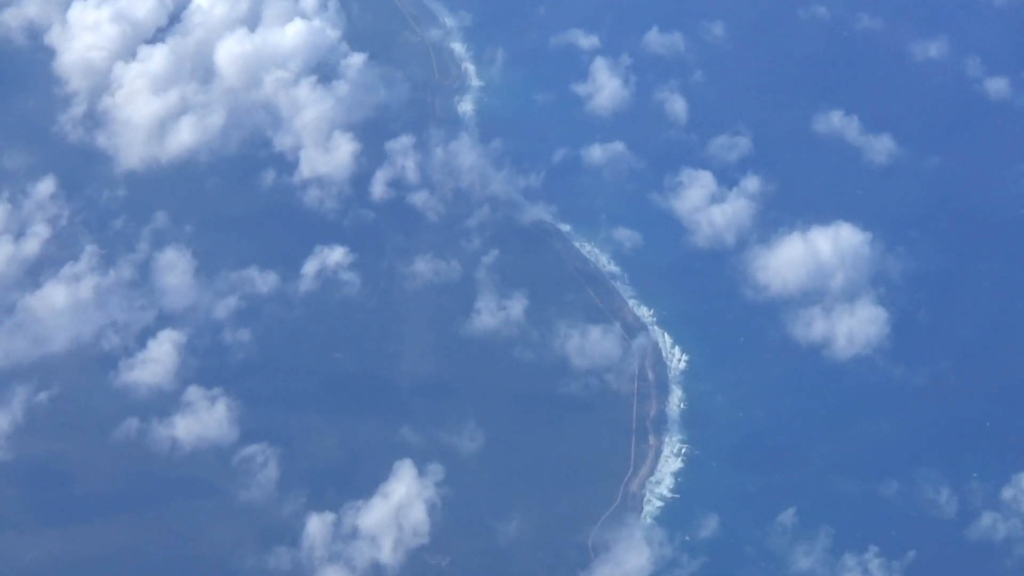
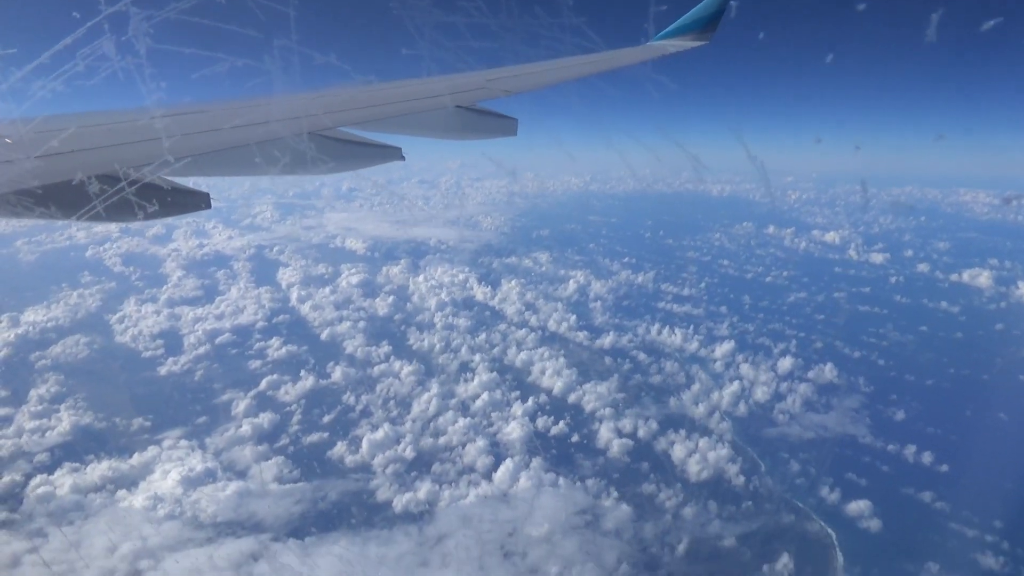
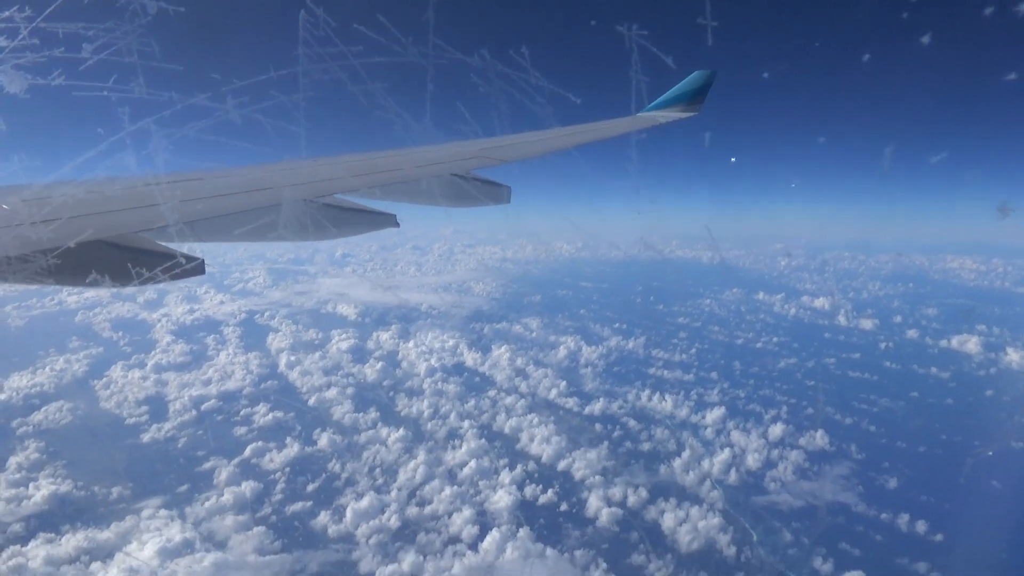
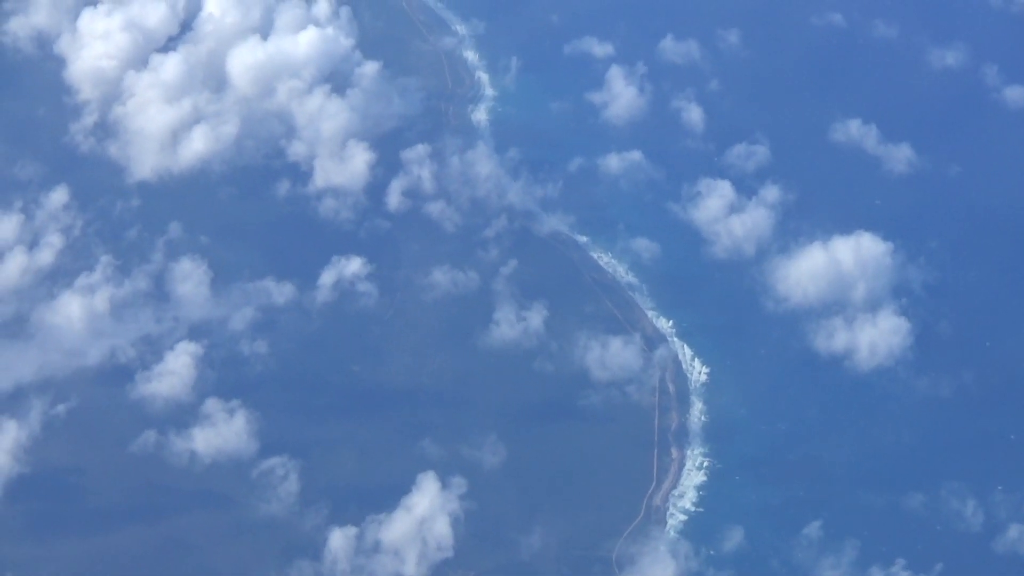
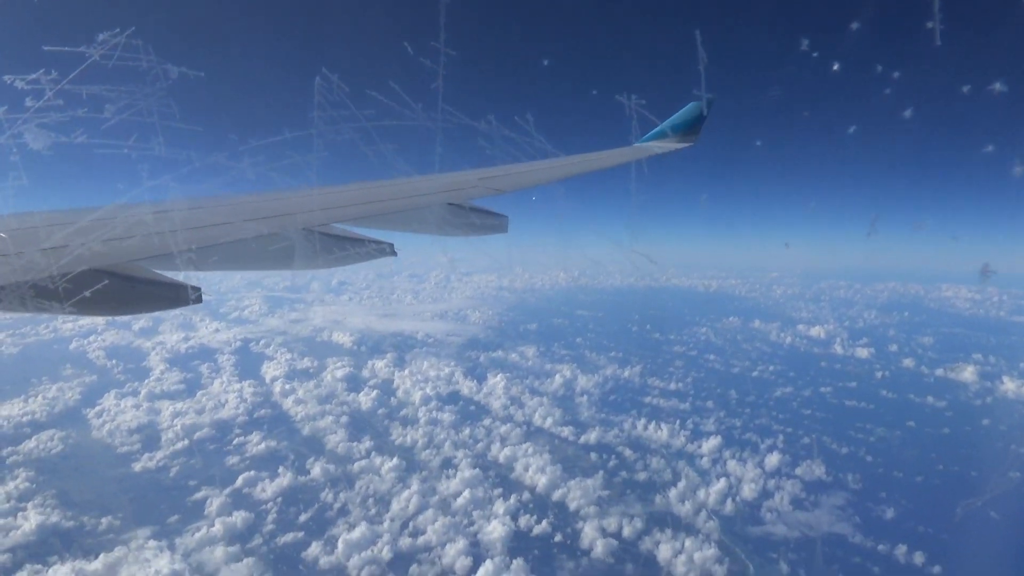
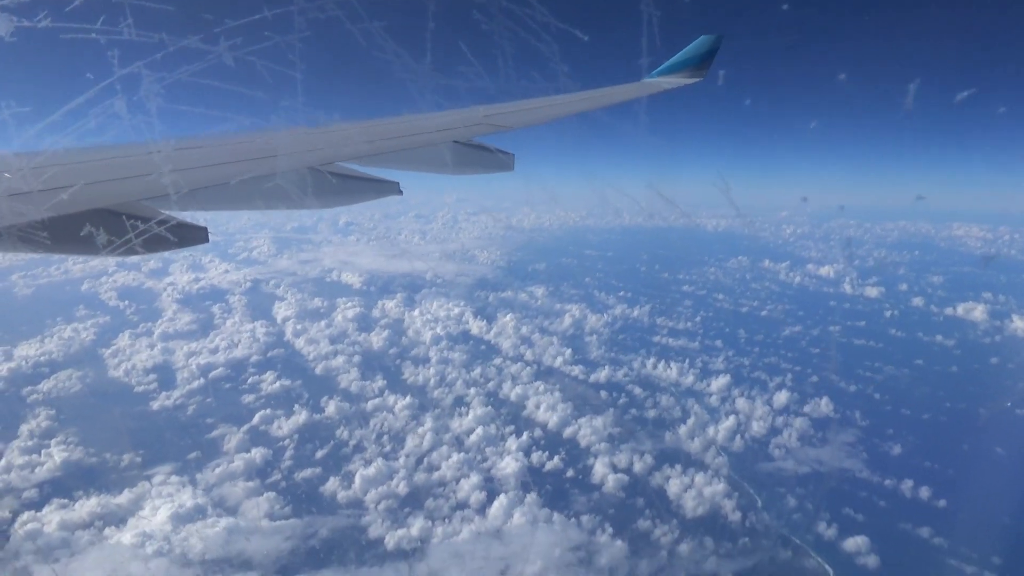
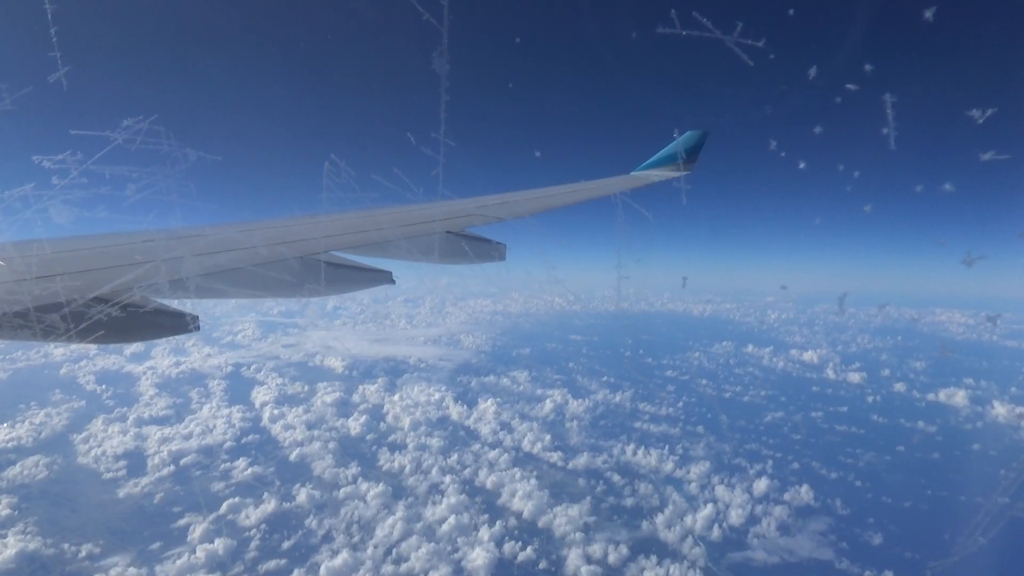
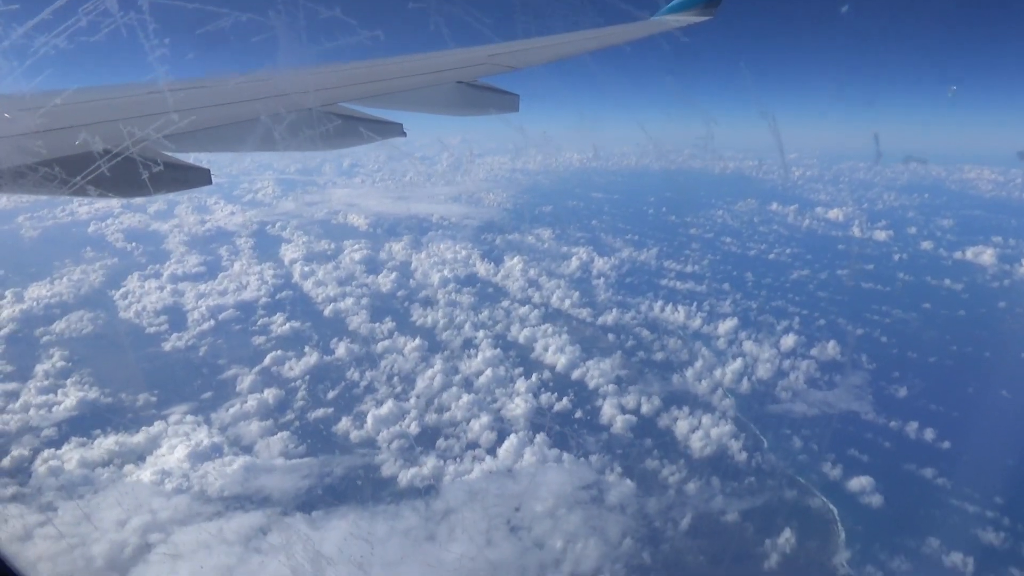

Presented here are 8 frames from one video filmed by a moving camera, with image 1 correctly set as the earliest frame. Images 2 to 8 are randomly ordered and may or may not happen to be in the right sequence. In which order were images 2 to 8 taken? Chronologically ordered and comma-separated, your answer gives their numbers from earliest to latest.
4, 7, 5, 3, 6, 2, 8
